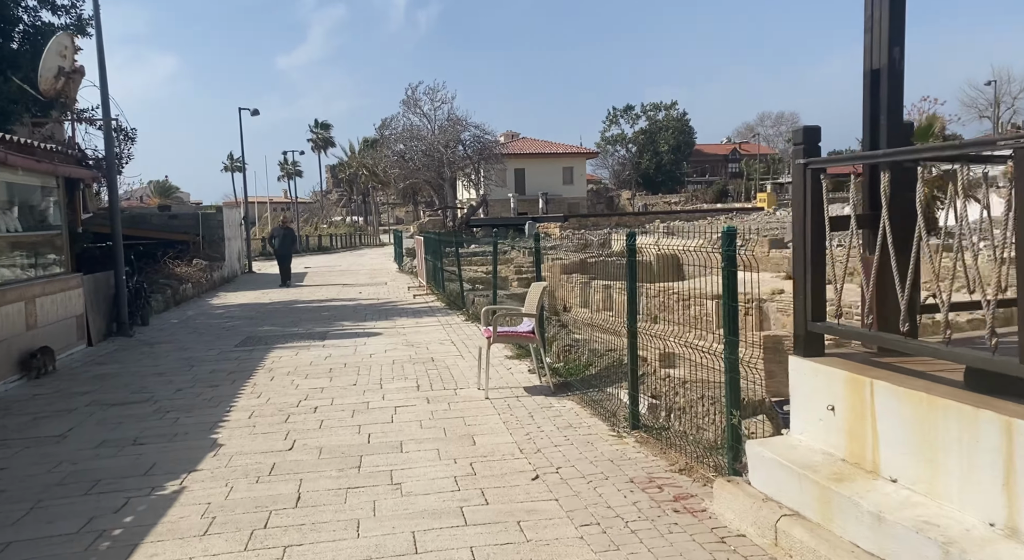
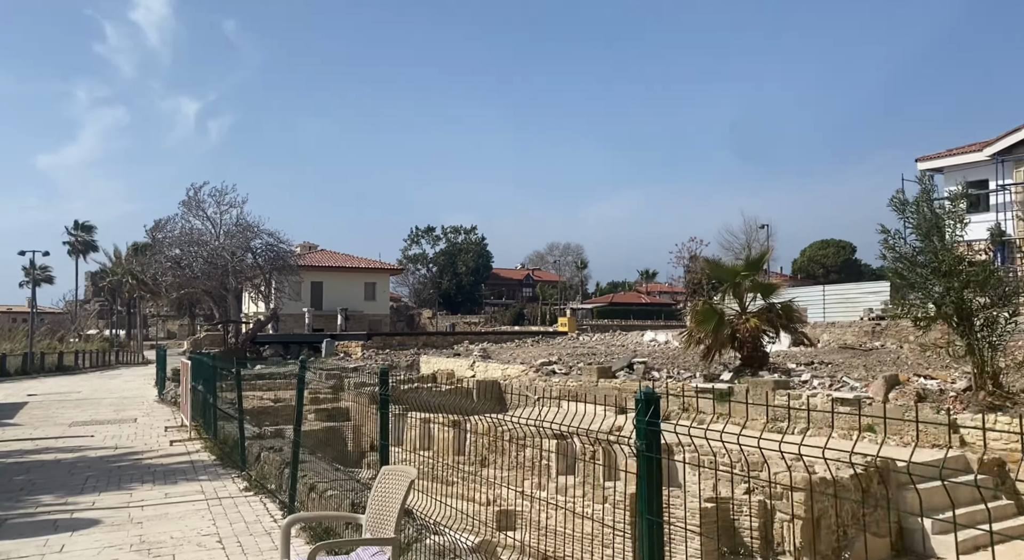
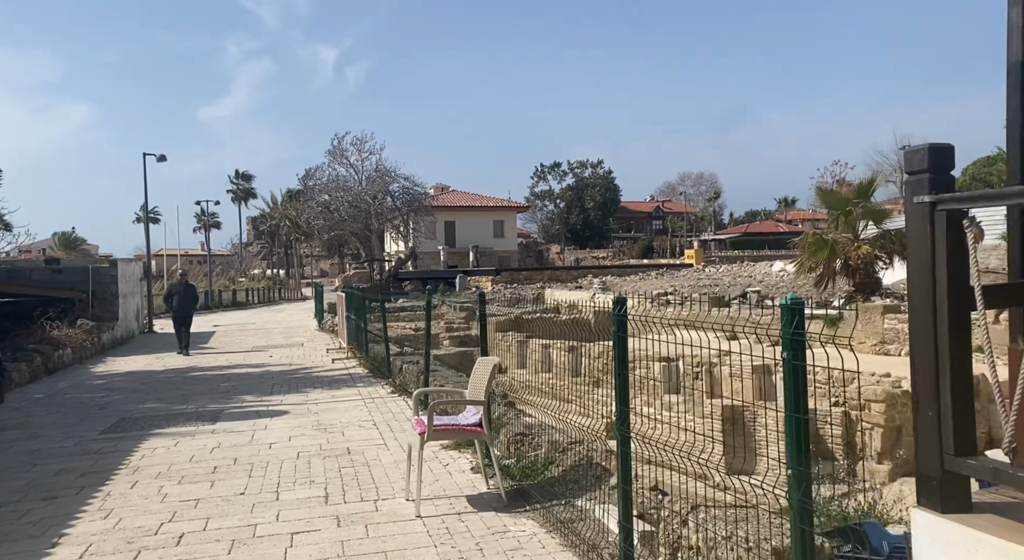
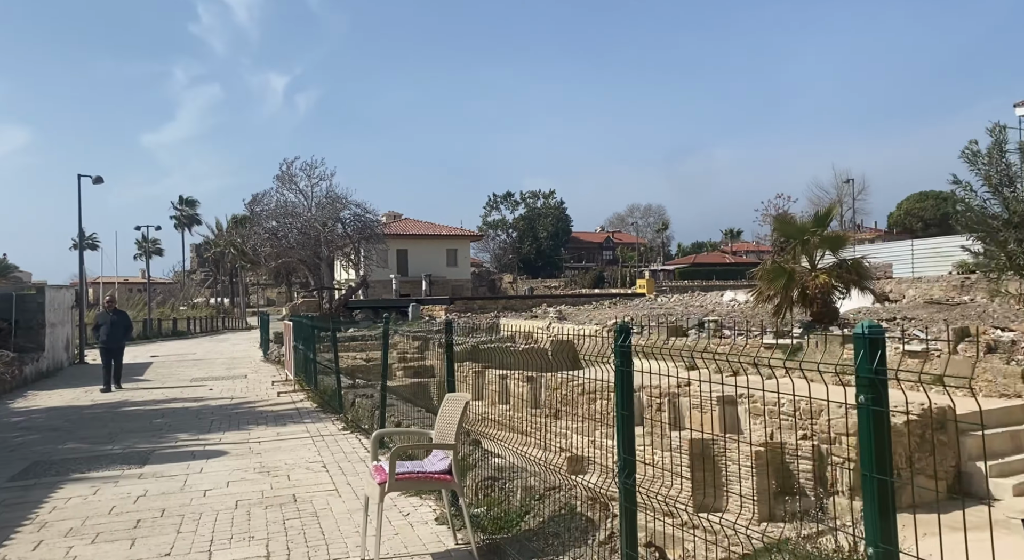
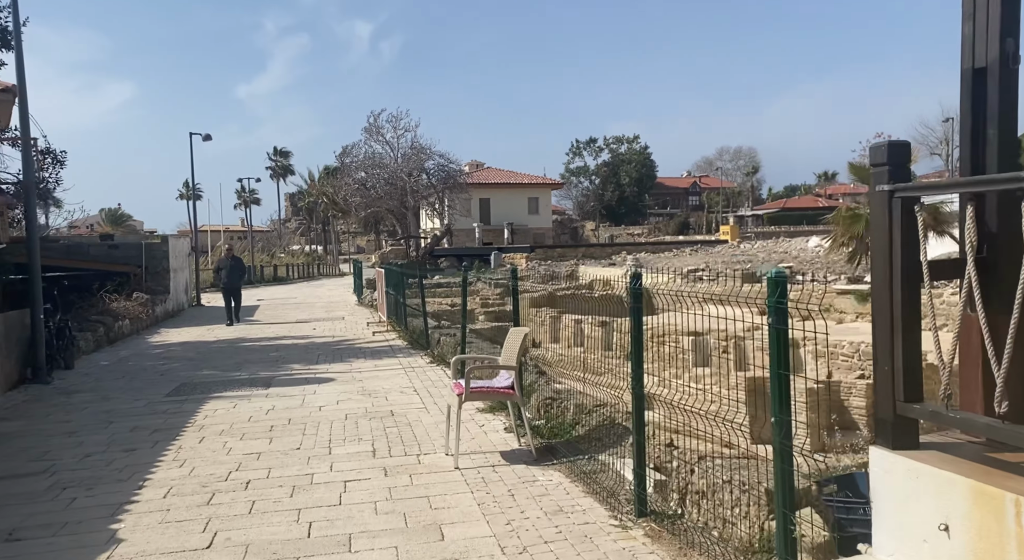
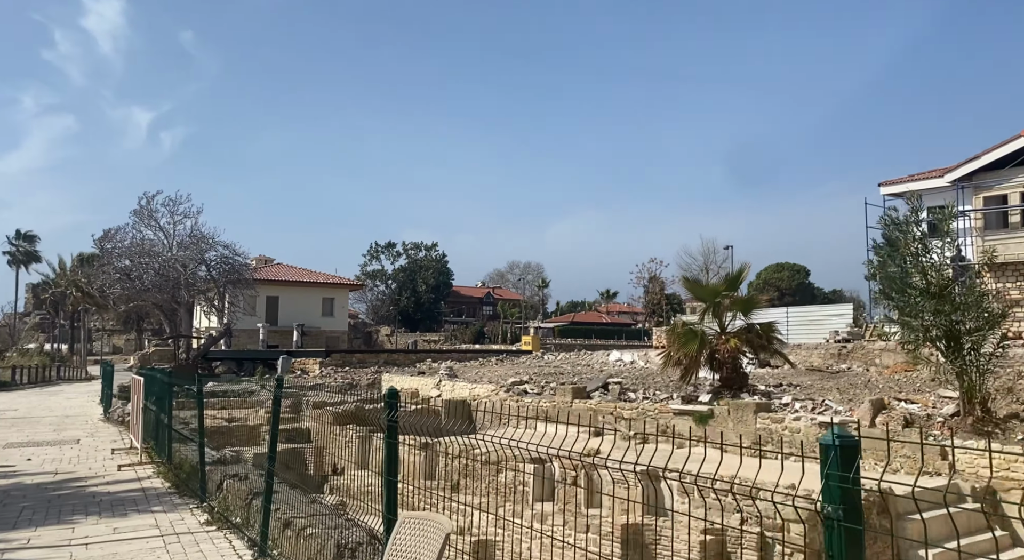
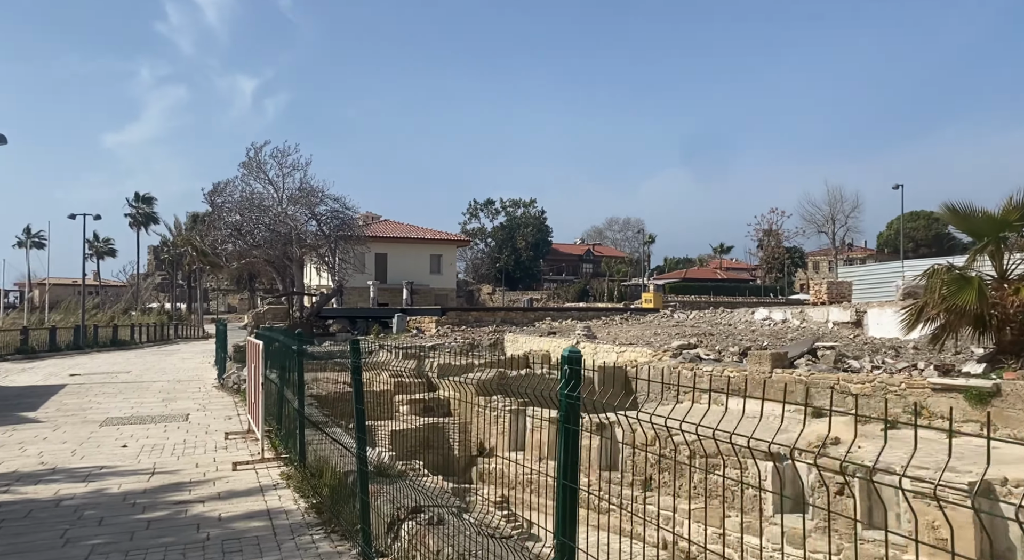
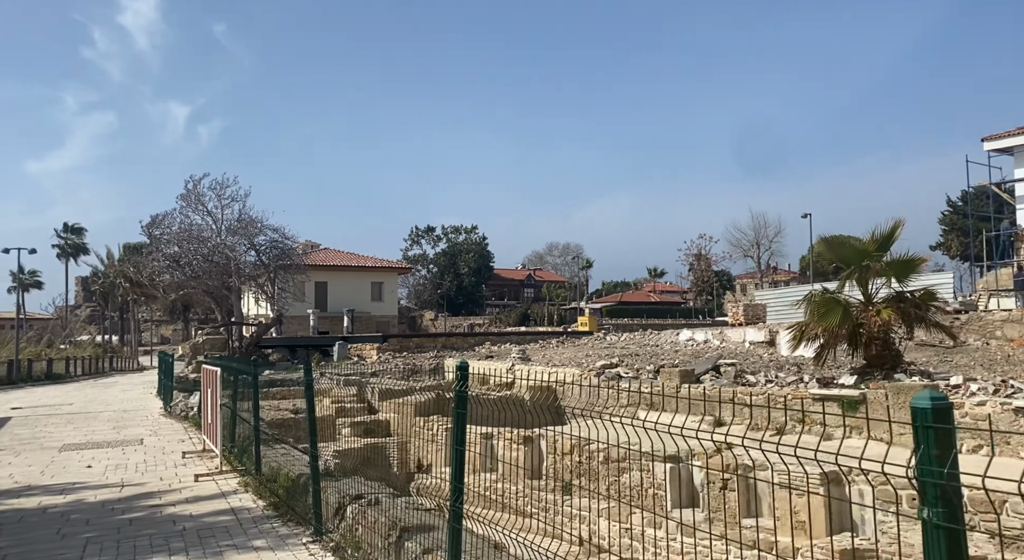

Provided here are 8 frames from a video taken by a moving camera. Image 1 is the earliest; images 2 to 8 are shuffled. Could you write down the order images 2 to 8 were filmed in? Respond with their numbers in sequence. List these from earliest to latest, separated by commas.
5, 3, 4, 2, 6, 8, 7
